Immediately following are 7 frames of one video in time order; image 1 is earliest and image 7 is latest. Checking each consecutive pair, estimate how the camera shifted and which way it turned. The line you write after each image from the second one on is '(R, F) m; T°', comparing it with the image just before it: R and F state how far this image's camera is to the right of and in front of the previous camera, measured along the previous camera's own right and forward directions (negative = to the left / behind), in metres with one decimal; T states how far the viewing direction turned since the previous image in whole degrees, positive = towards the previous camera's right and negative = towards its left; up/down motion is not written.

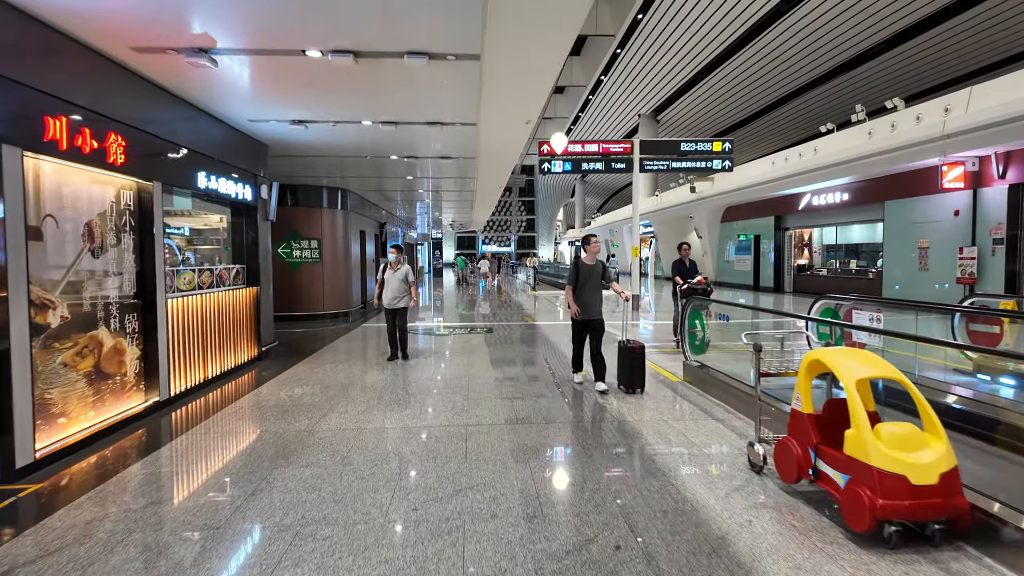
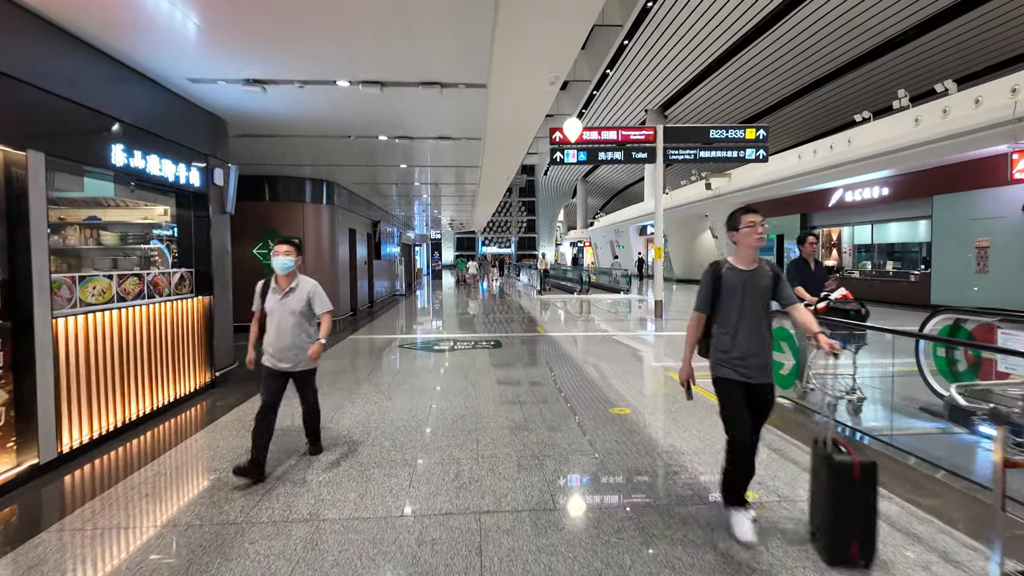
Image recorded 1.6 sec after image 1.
(-0.2, +1.4) m; 0°
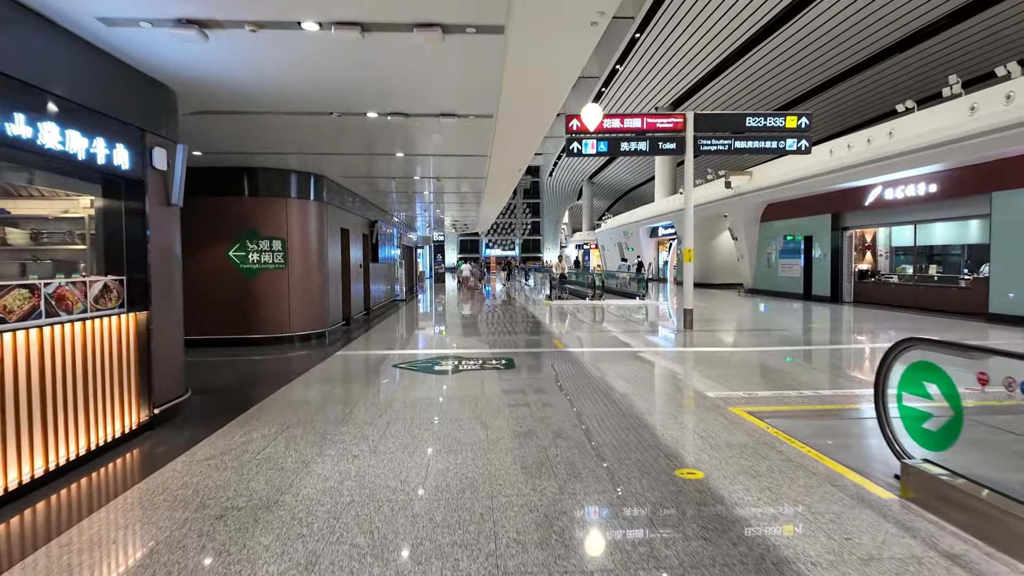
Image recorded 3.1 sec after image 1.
(-0.1, +1.2) m; 0°
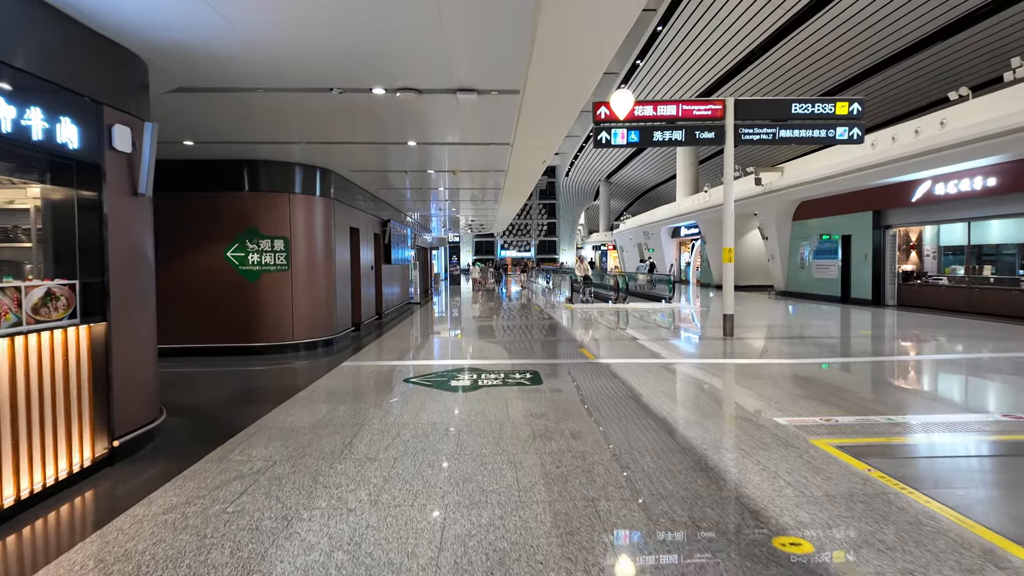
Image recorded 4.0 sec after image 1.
(-0.1, +0.8) m; -1°
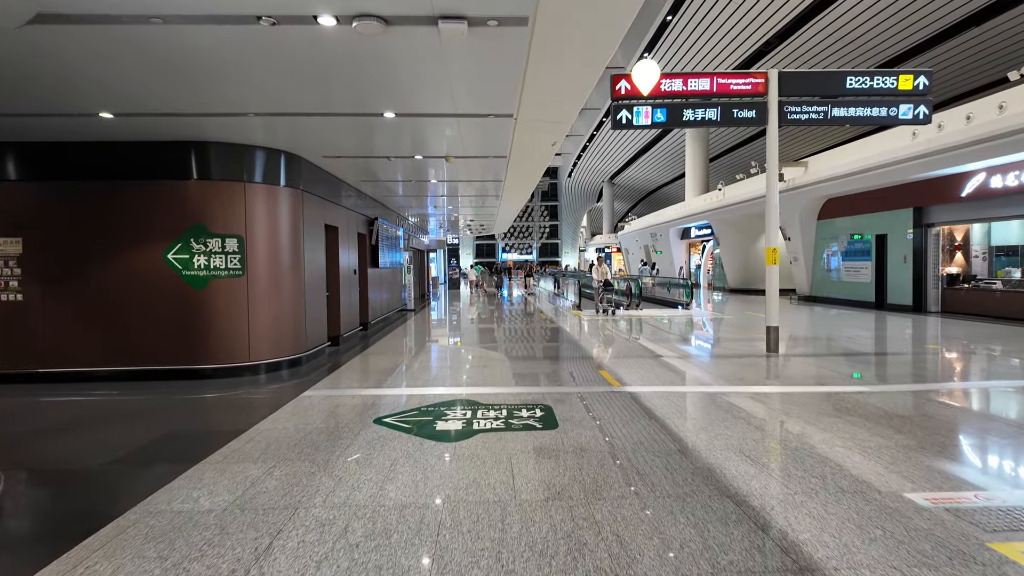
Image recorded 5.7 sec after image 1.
(0.0, +1.4) m; 0°
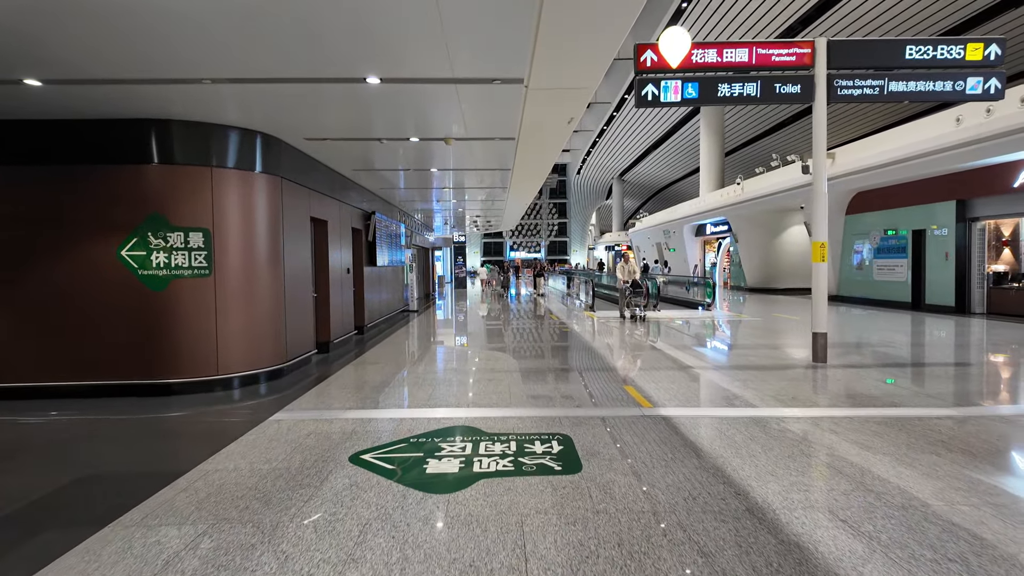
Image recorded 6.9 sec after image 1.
(0.0, +0.9) m; -1°
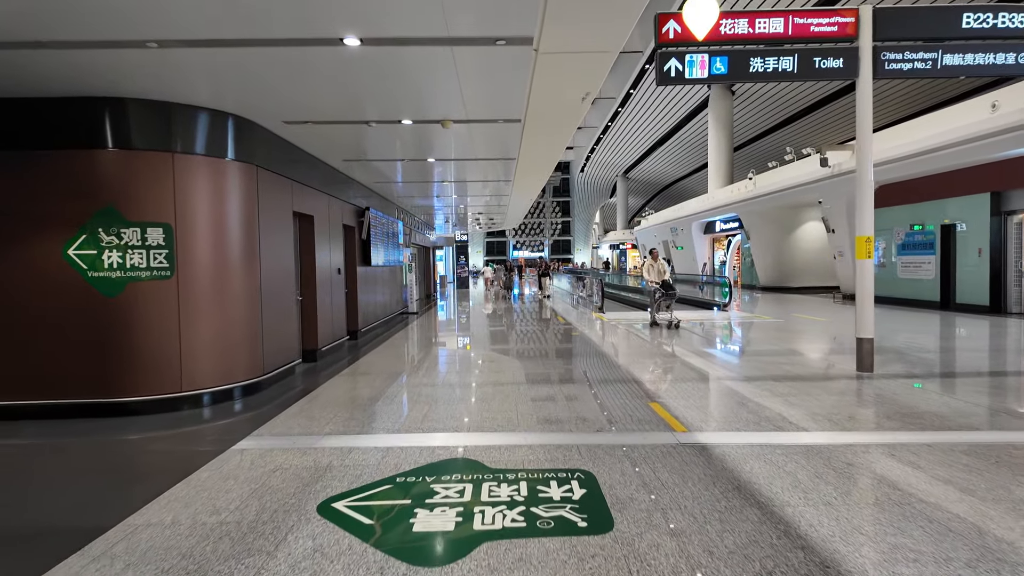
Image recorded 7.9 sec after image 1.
(0.0, +0.7) m; 0°
